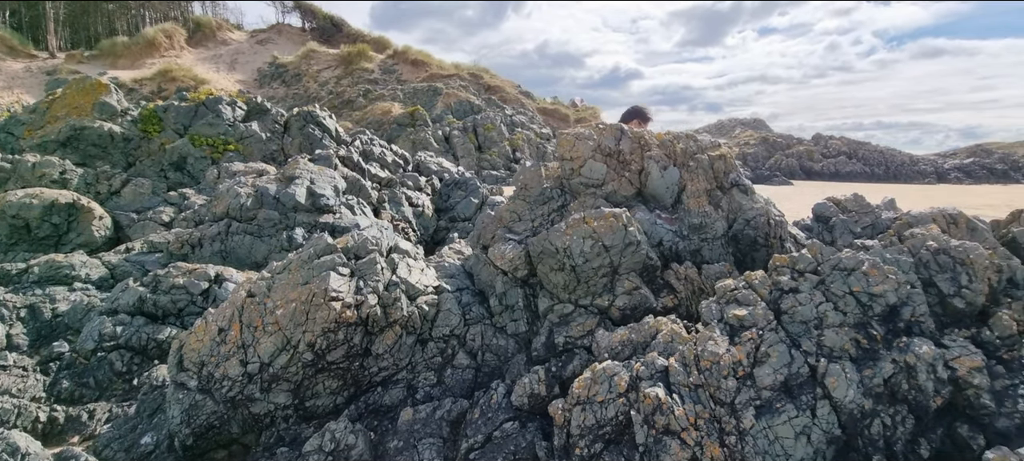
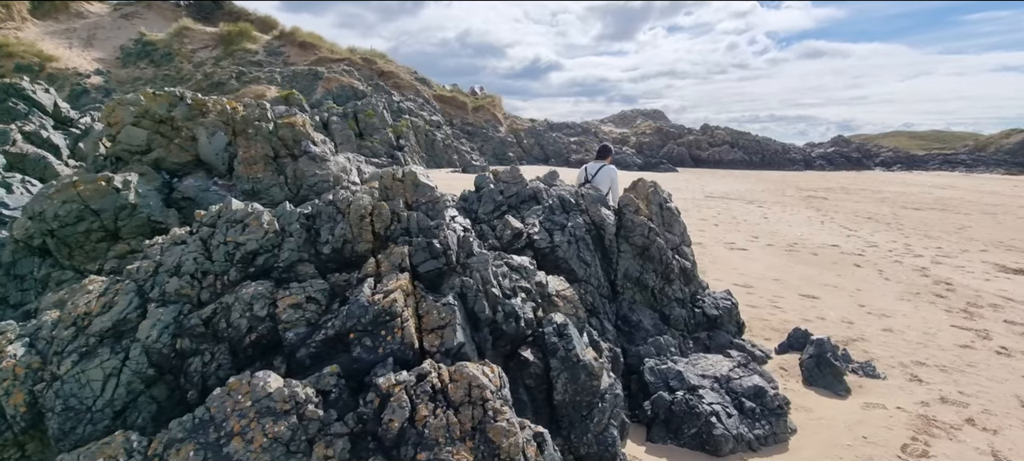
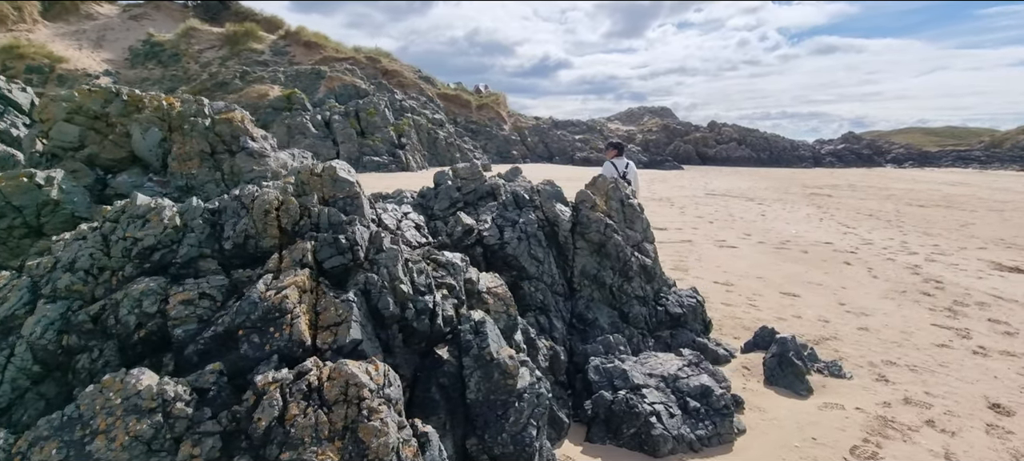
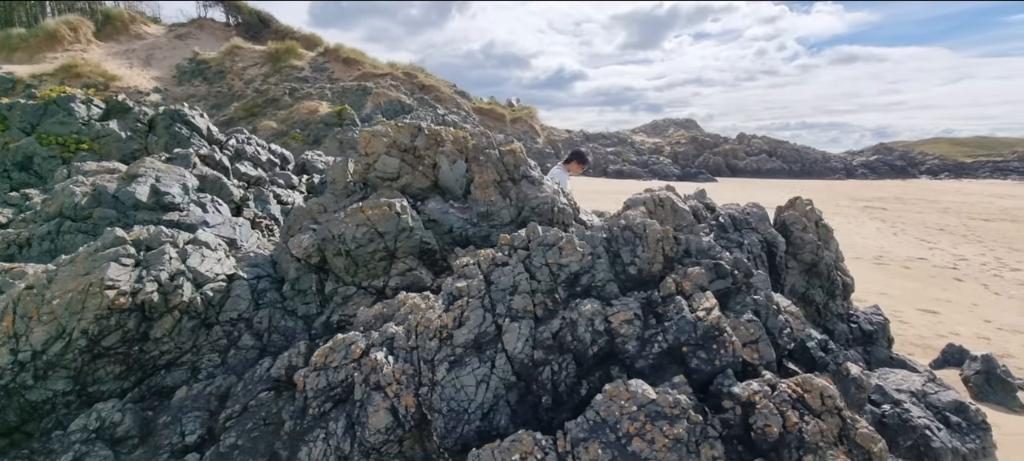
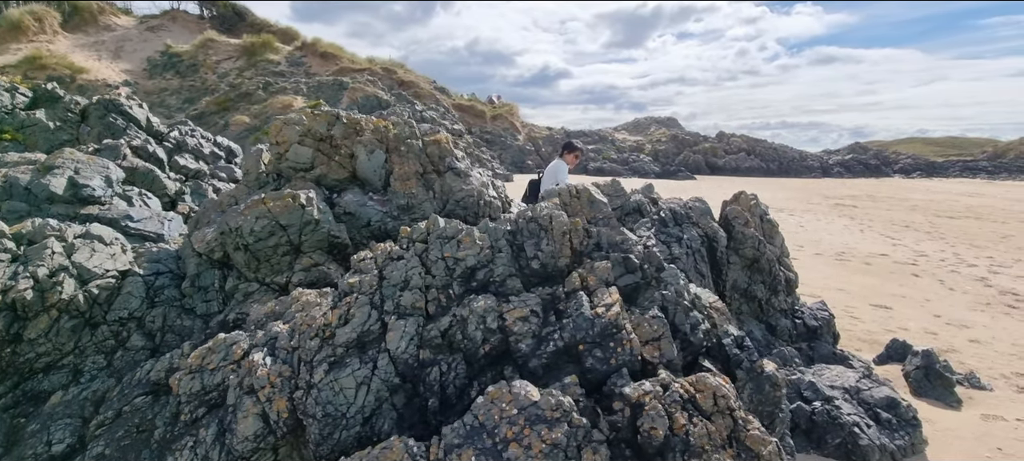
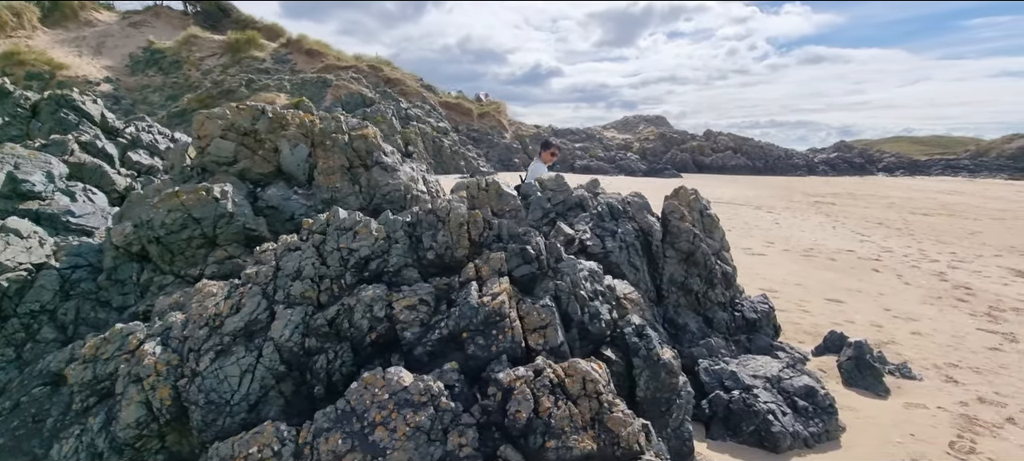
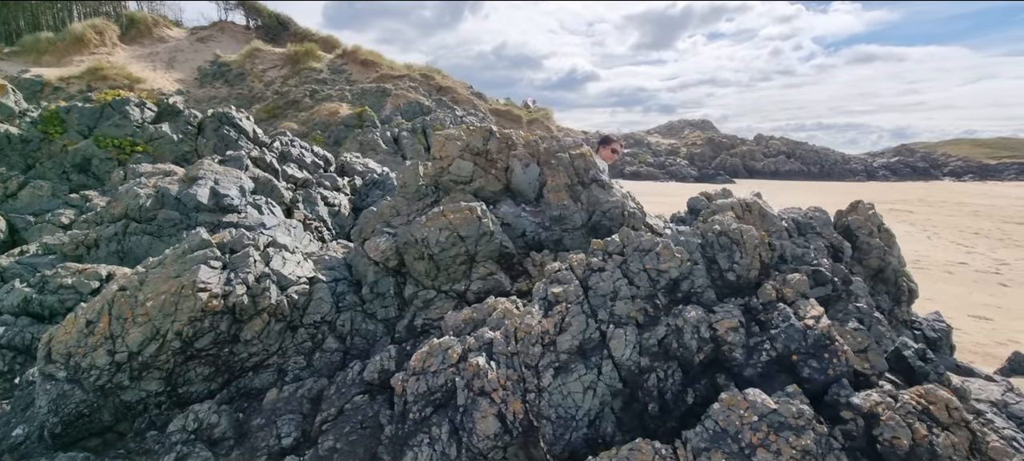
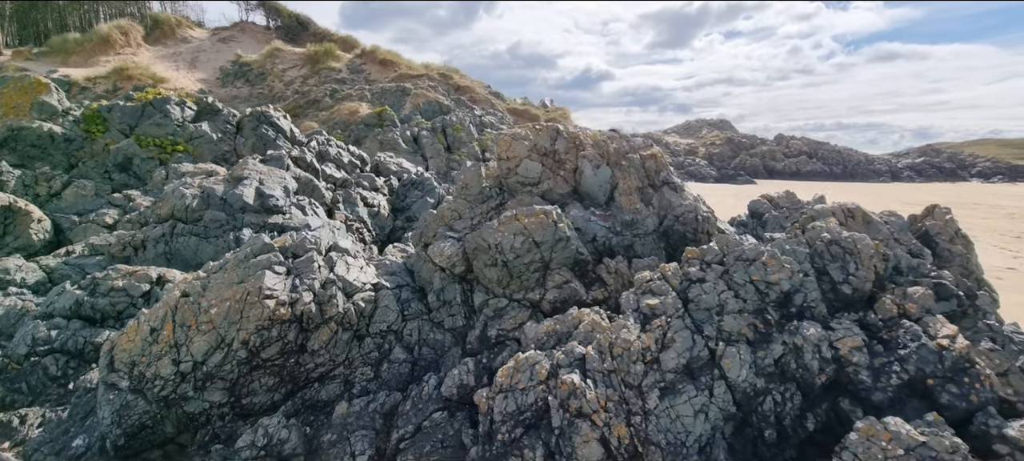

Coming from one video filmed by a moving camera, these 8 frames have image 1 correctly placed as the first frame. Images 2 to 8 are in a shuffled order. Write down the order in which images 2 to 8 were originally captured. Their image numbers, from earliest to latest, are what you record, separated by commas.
8, 7, 4, 5, 6, 2, 3
